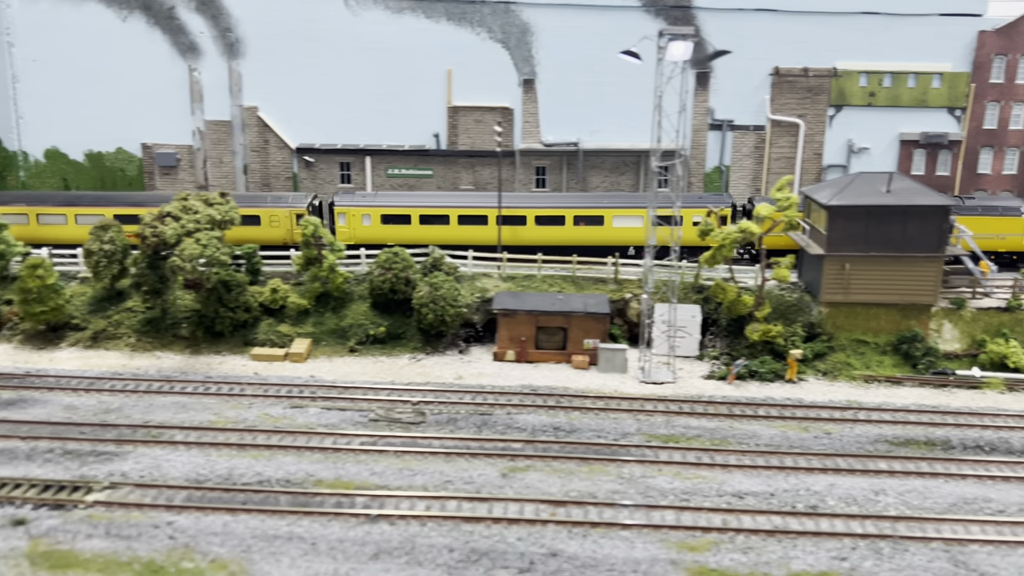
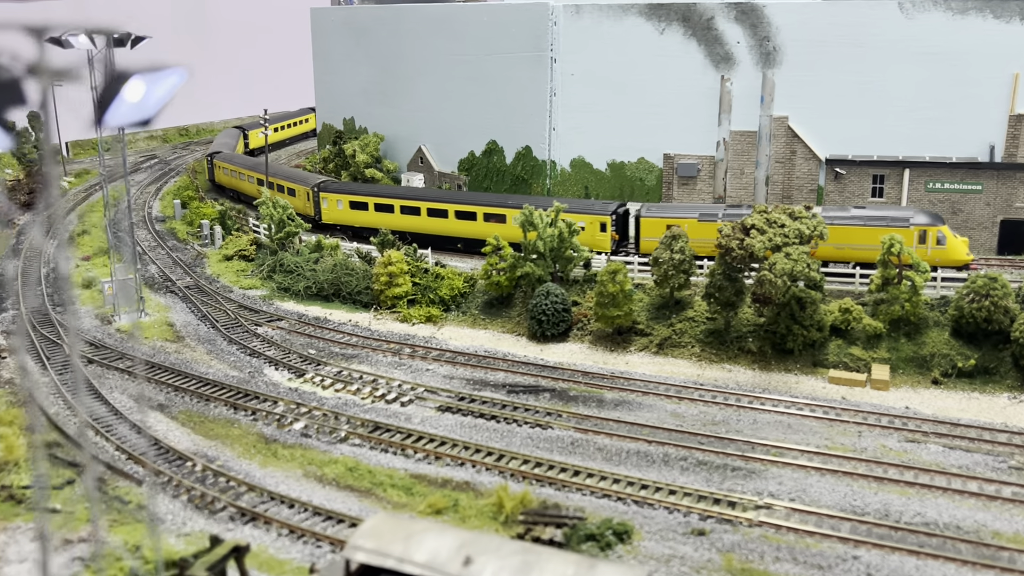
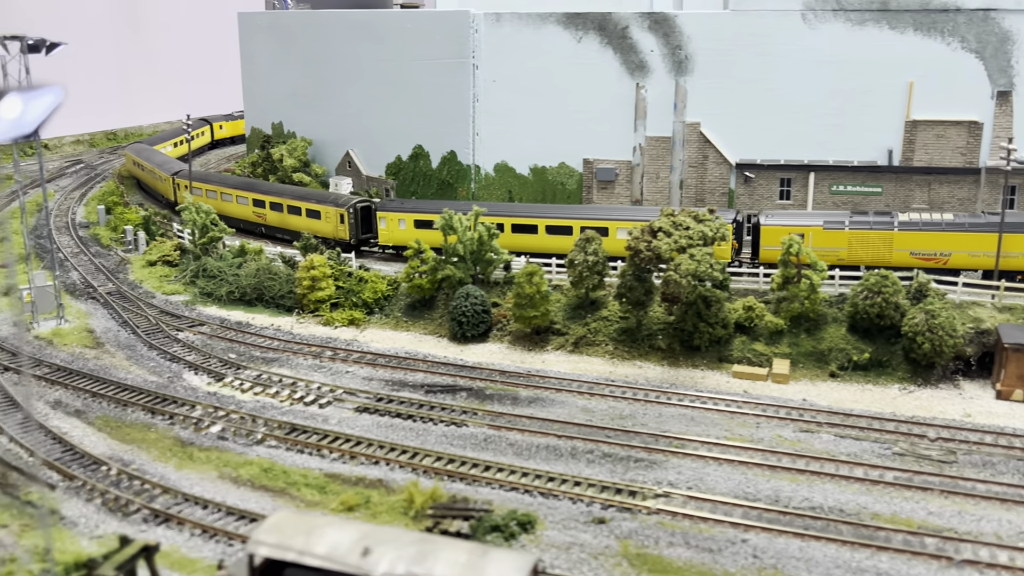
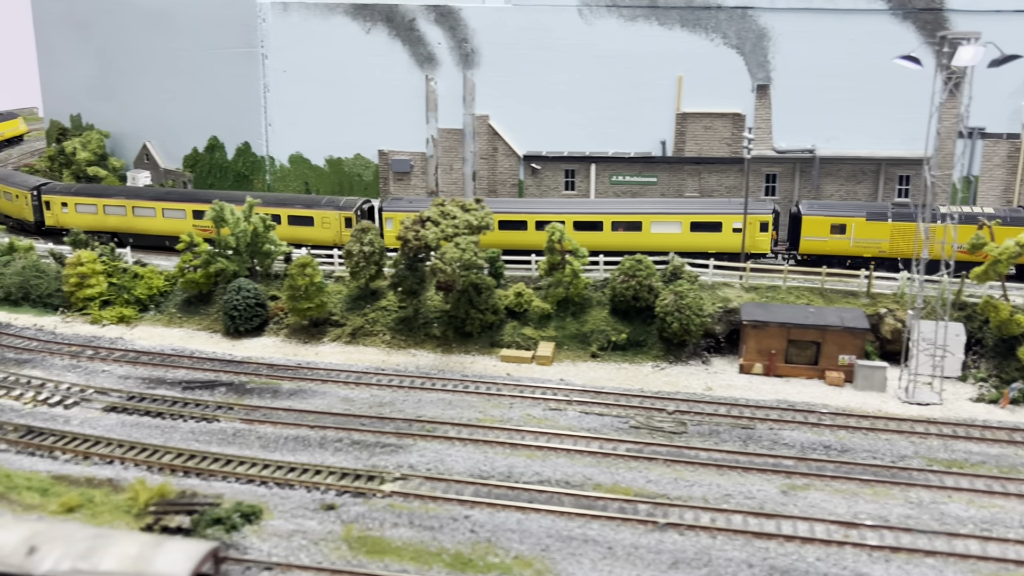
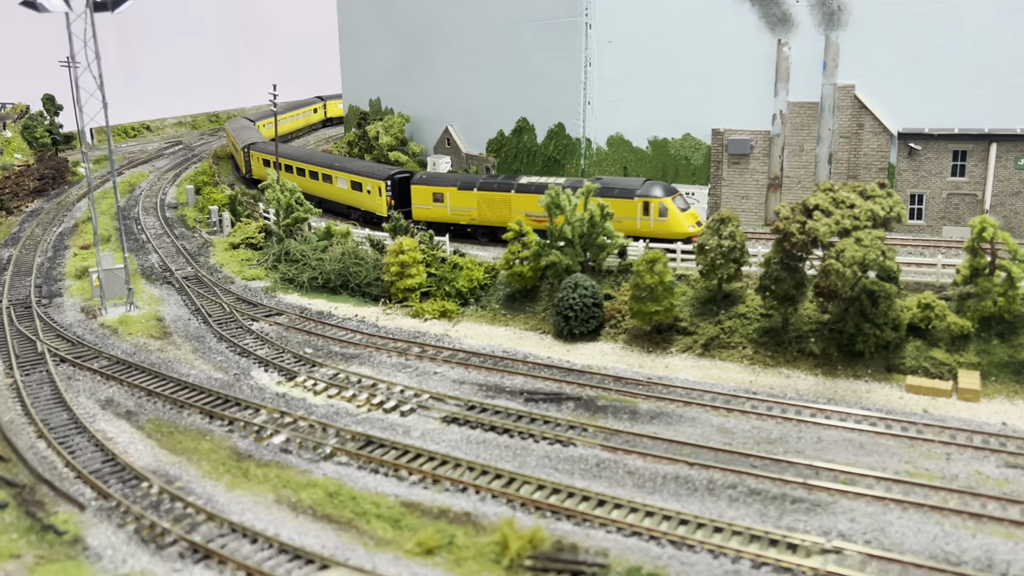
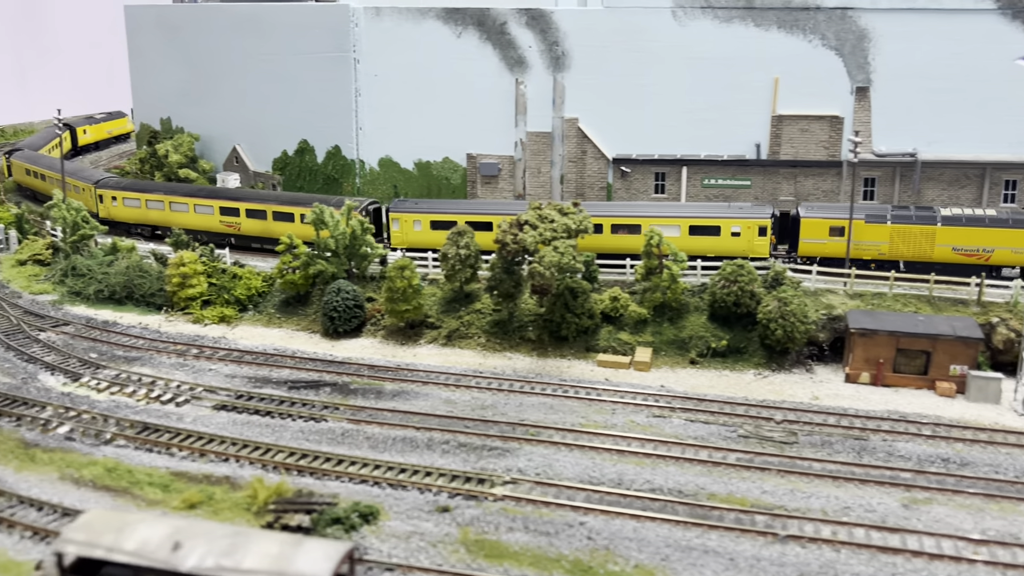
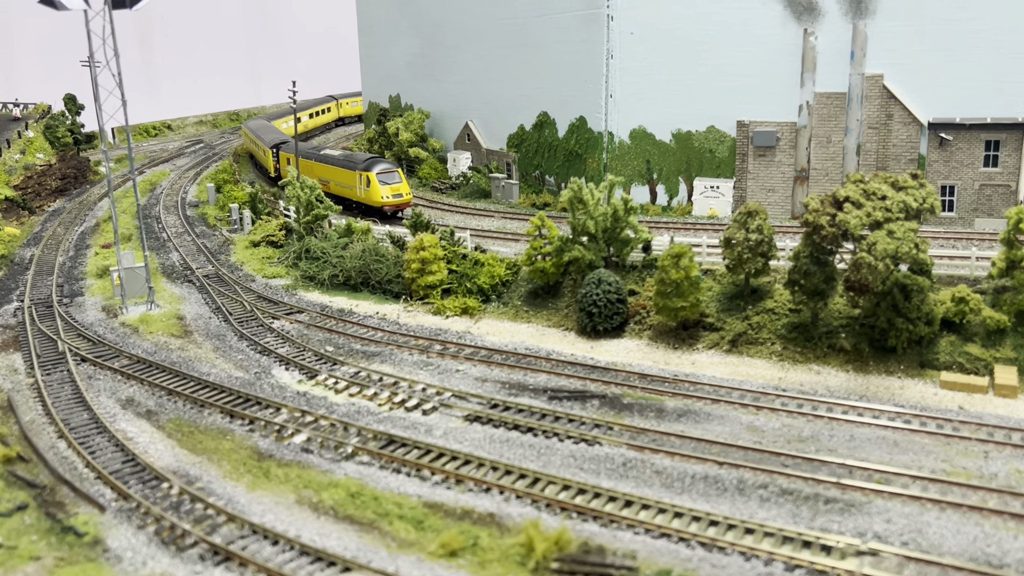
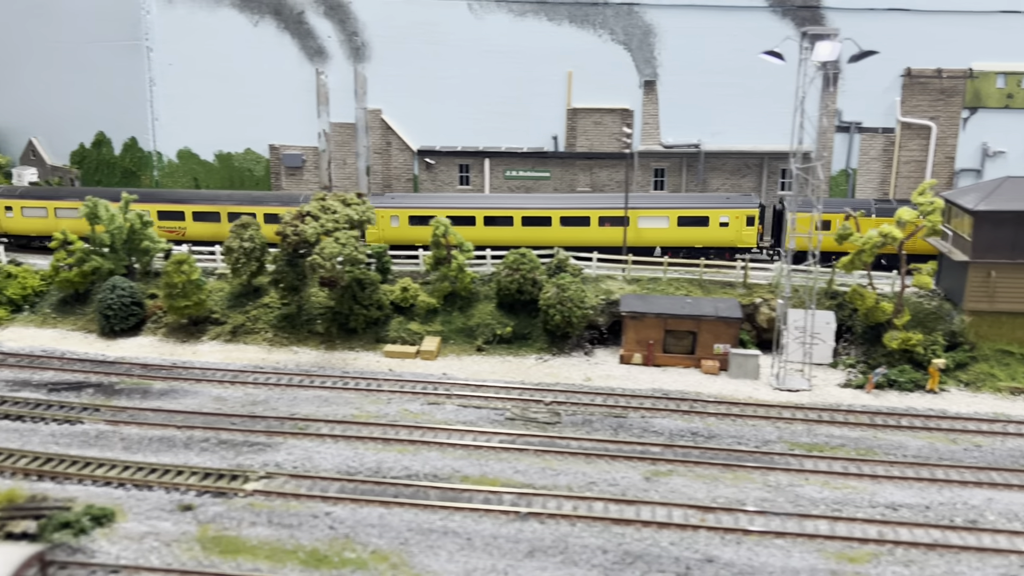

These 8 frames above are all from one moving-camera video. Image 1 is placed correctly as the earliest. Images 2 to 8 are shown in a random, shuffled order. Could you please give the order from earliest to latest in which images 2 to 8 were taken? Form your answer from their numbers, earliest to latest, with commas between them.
8, 4, 6, 3, 2, 5, 7
